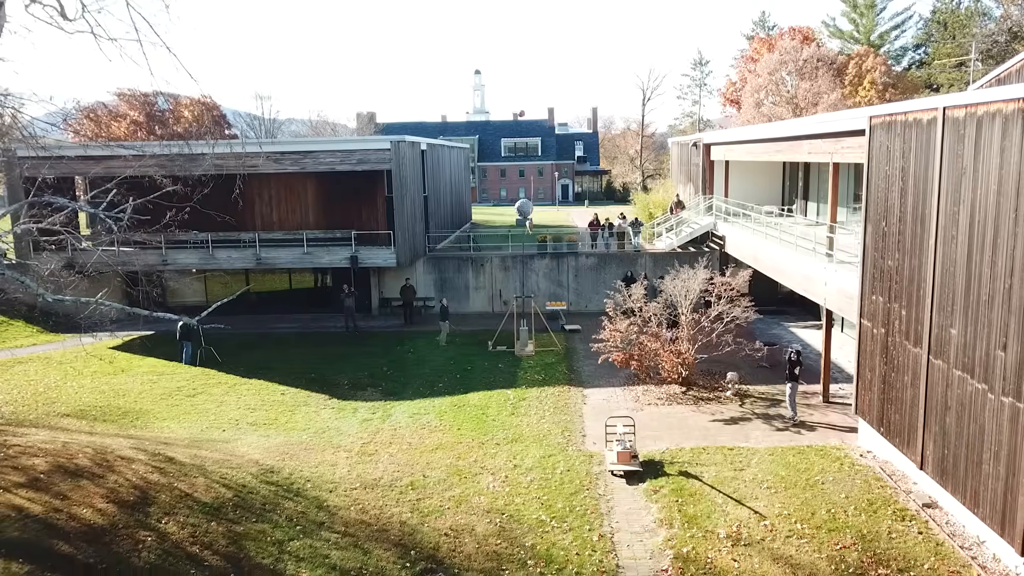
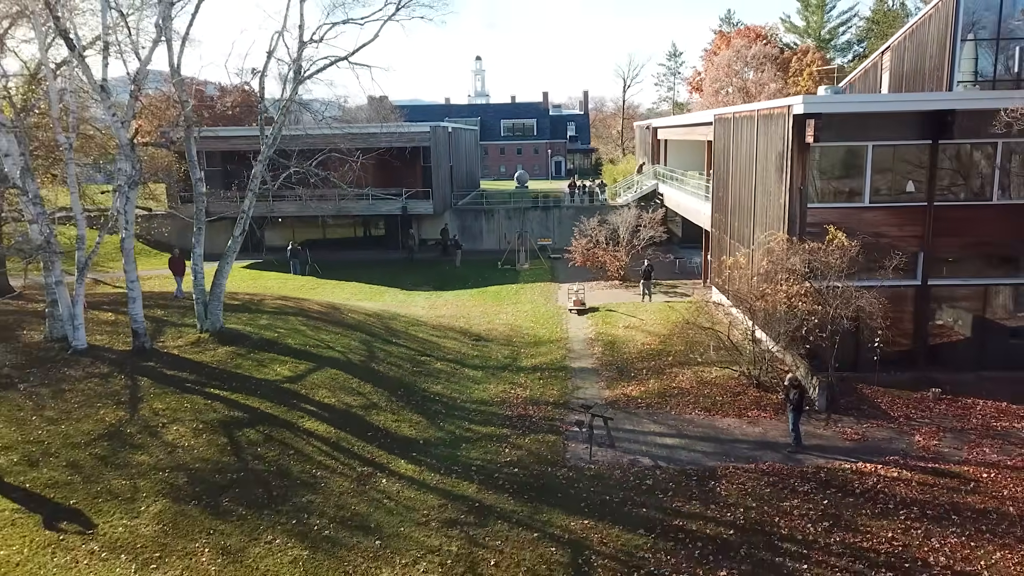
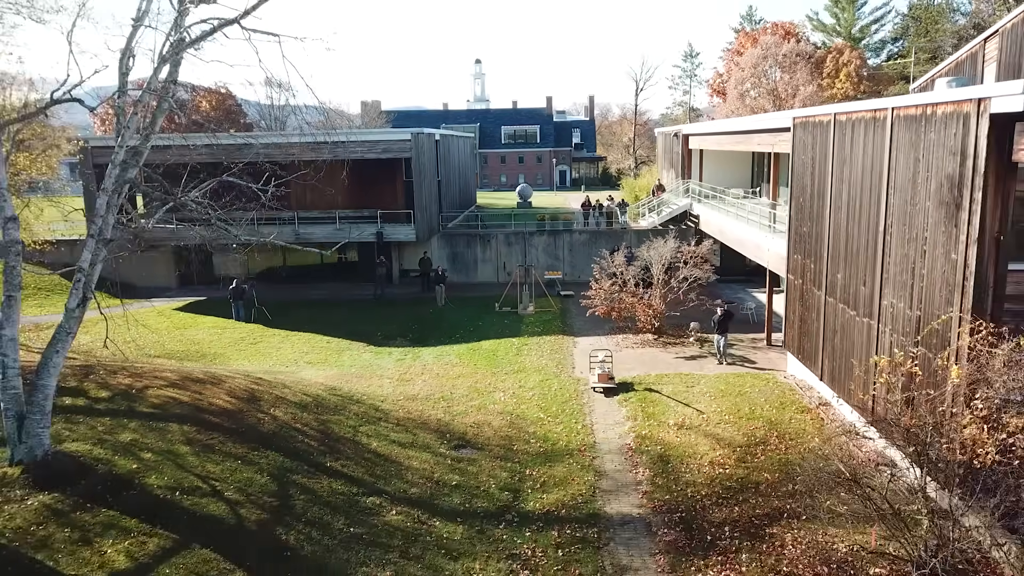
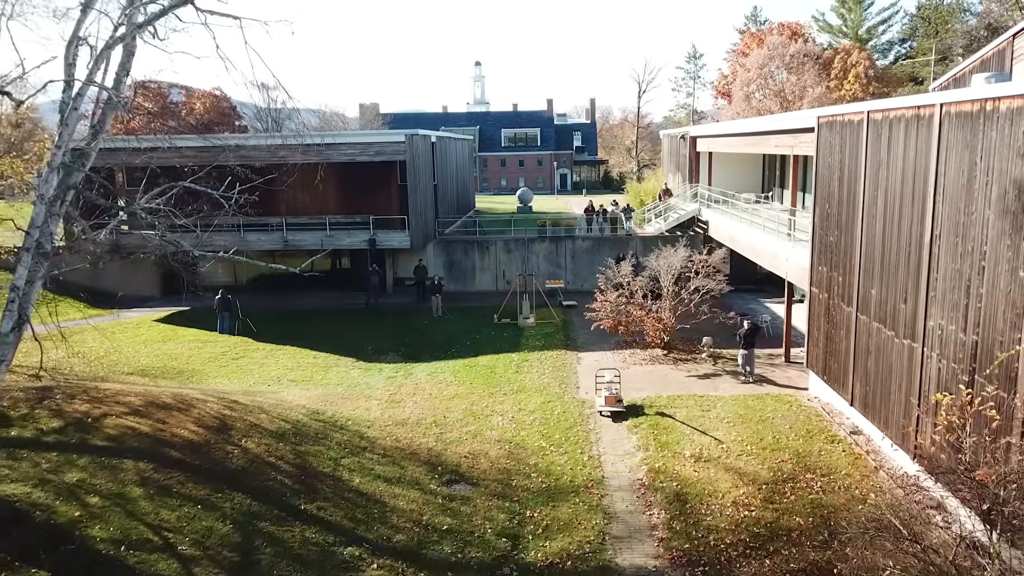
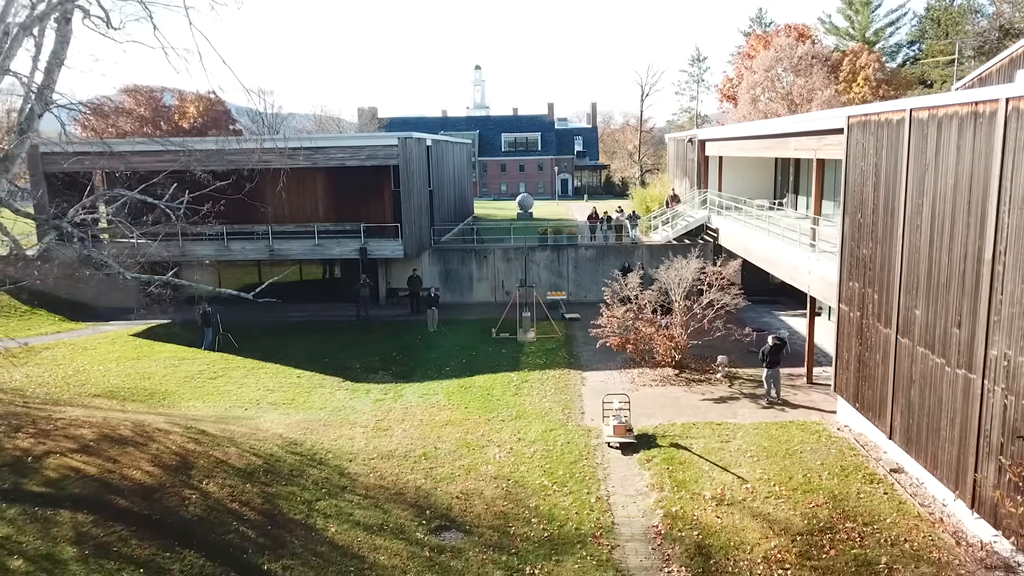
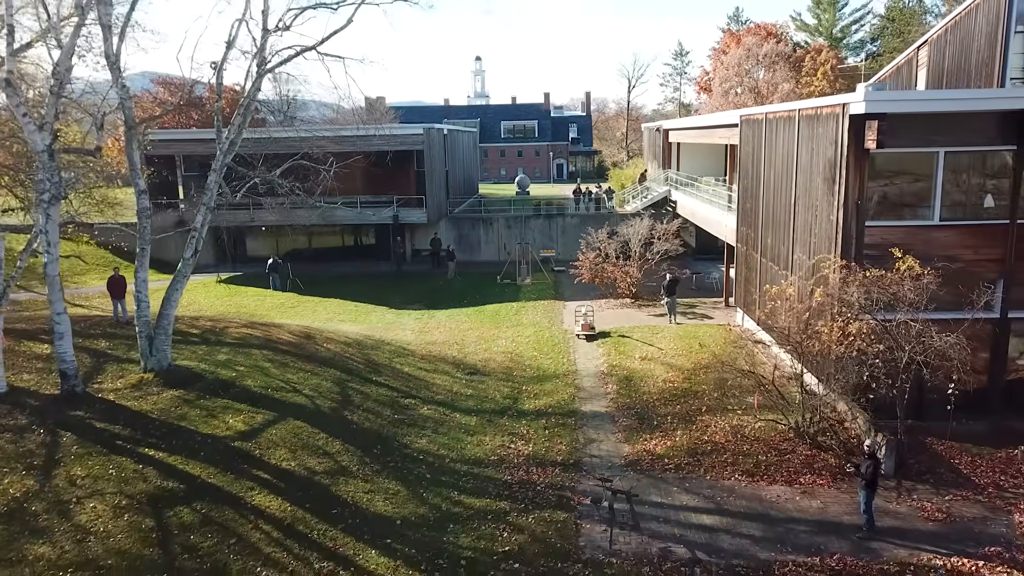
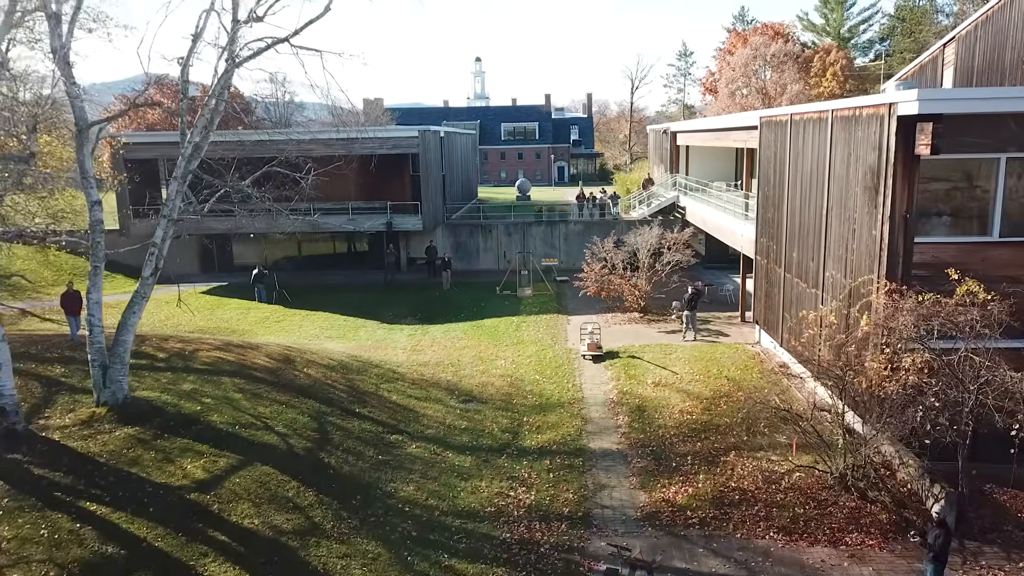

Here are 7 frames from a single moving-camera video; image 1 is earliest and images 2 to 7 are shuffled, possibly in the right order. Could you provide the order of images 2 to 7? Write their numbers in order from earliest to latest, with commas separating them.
5, 4, 3, 7, 6, 2
